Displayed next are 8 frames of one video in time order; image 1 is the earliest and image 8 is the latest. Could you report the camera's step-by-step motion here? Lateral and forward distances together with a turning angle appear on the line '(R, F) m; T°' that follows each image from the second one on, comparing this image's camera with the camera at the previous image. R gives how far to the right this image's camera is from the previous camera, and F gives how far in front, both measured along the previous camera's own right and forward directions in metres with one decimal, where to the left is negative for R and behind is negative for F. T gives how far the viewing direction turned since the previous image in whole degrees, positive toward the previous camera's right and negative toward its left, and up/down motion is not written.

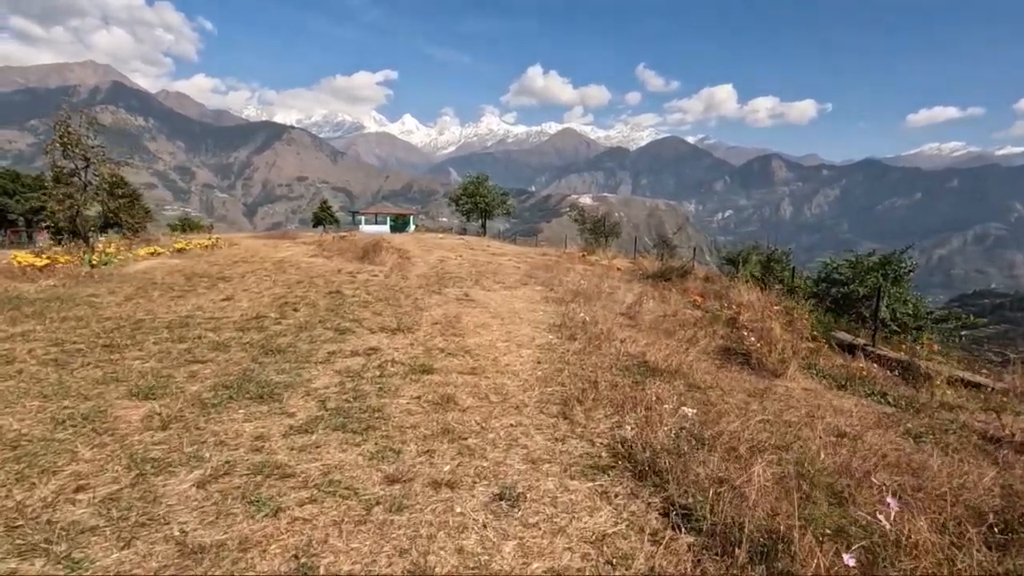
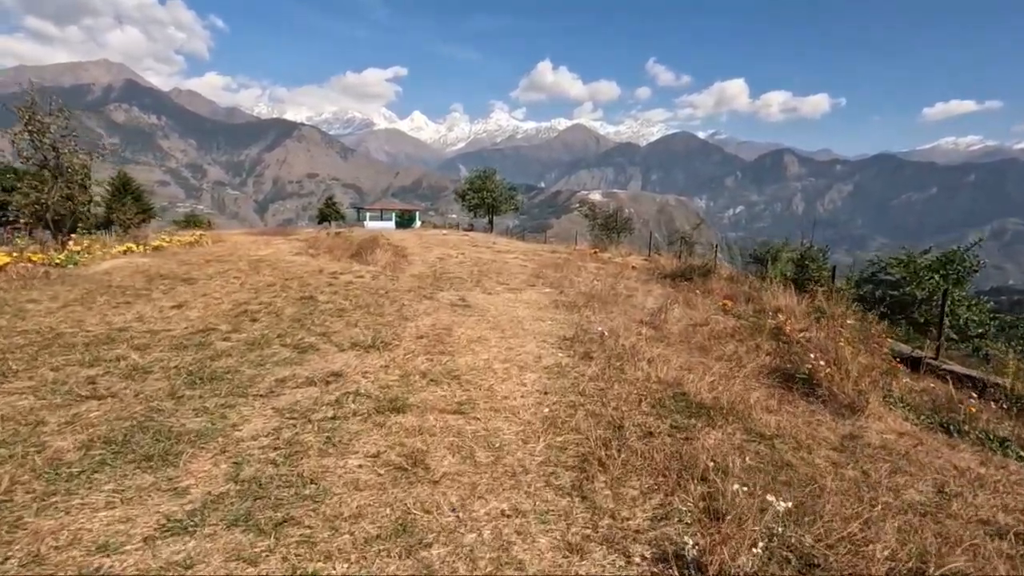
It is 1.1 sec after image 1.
(+0.1, +1.8) m; -1°
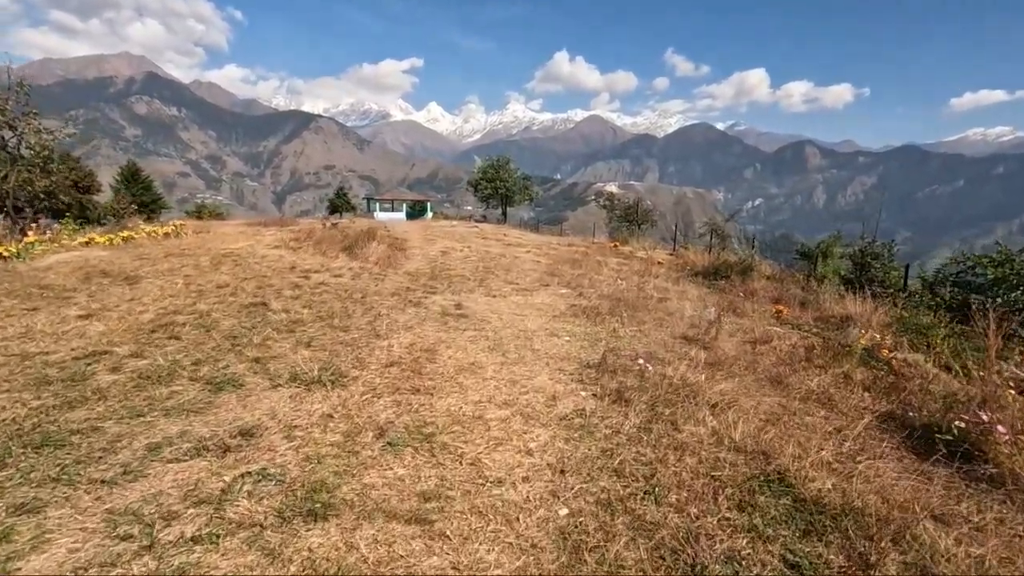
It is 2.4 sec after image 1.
(+0.1, +2.3) m; -2°
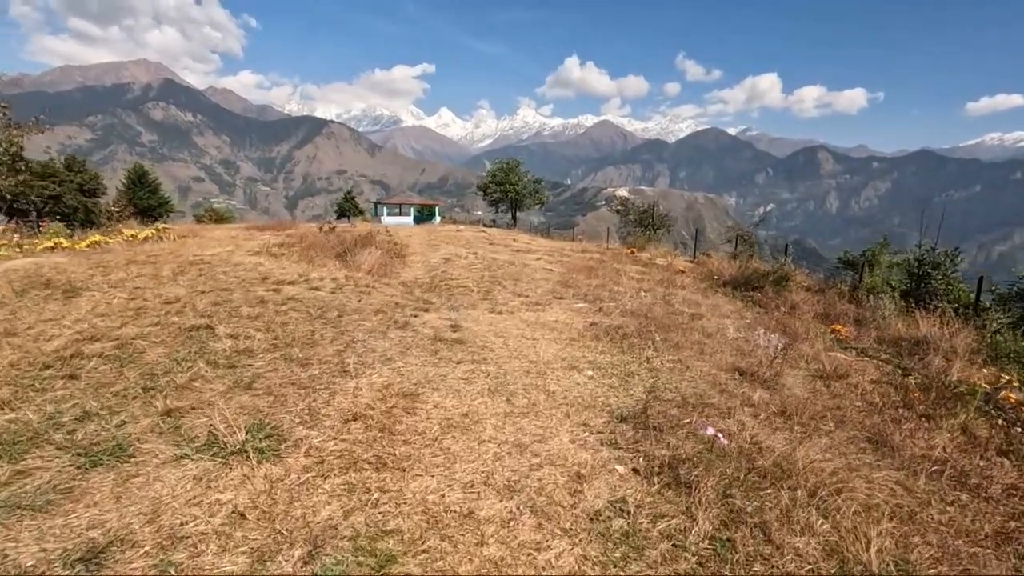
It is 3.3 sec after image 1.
(0.0, +1.6) m; -1°
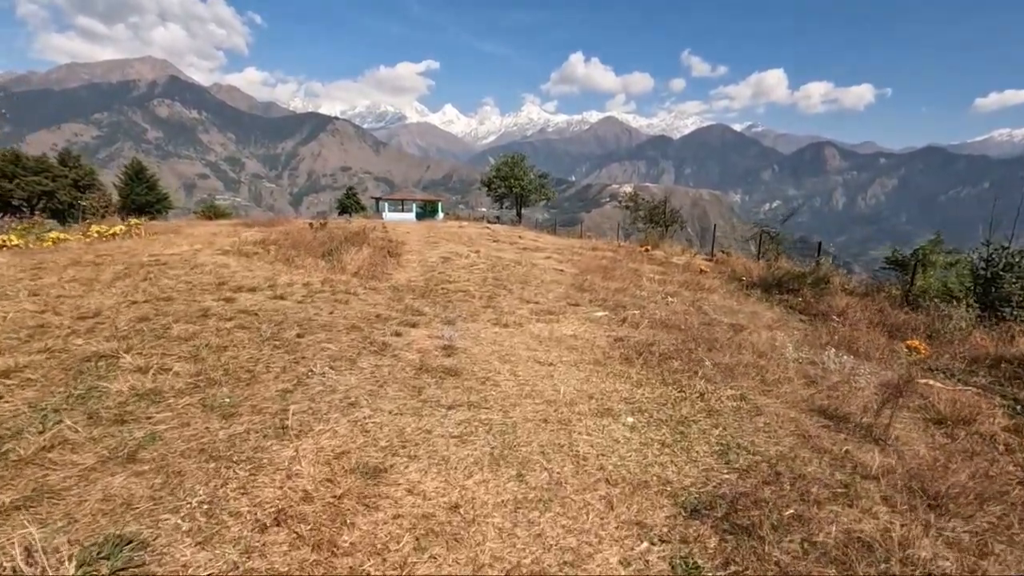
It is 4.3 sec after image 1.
(-0.1, +1.7) m; 0°
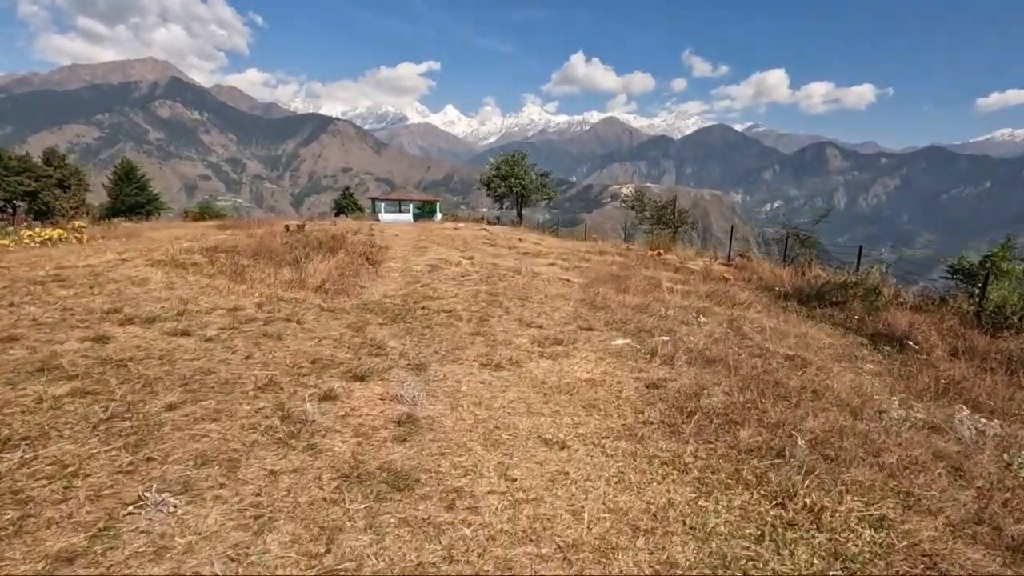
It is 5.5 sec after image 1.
(+0.1, +2.1) m; 0°
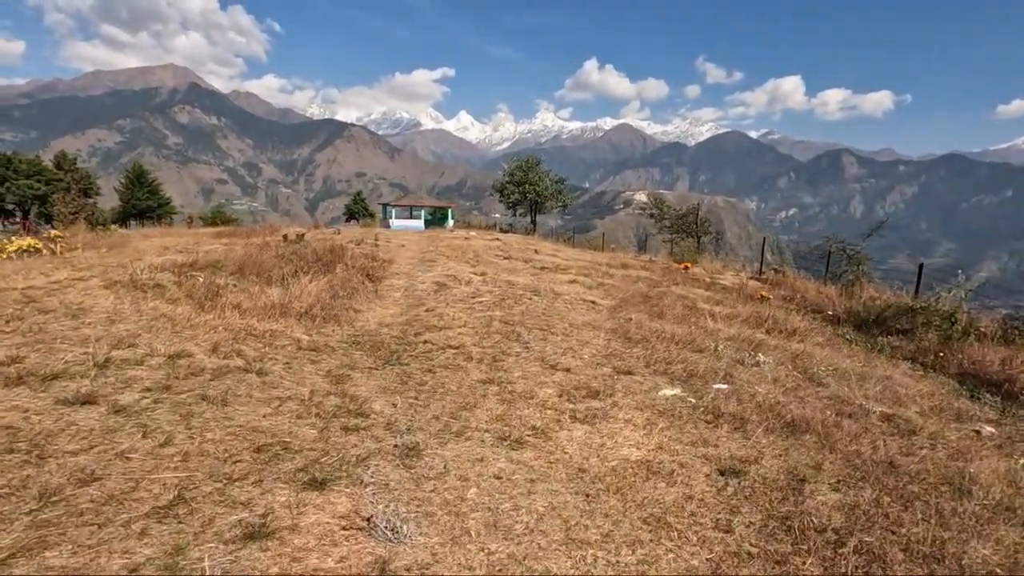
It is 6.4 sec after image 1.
(-0.1, +1.5) m; -1°
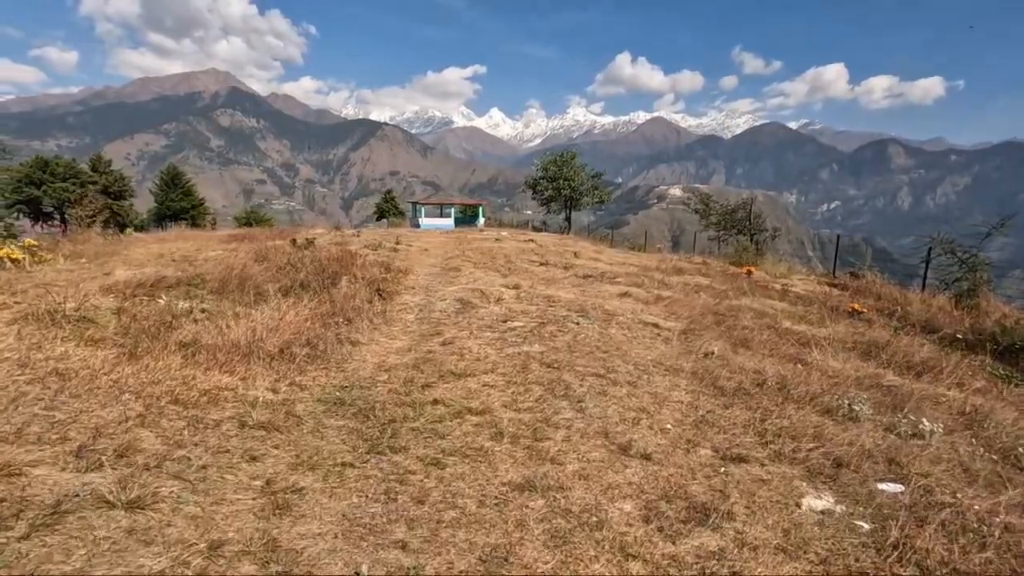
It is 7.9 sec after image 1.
(-0.1, +2.2) m; -3°
